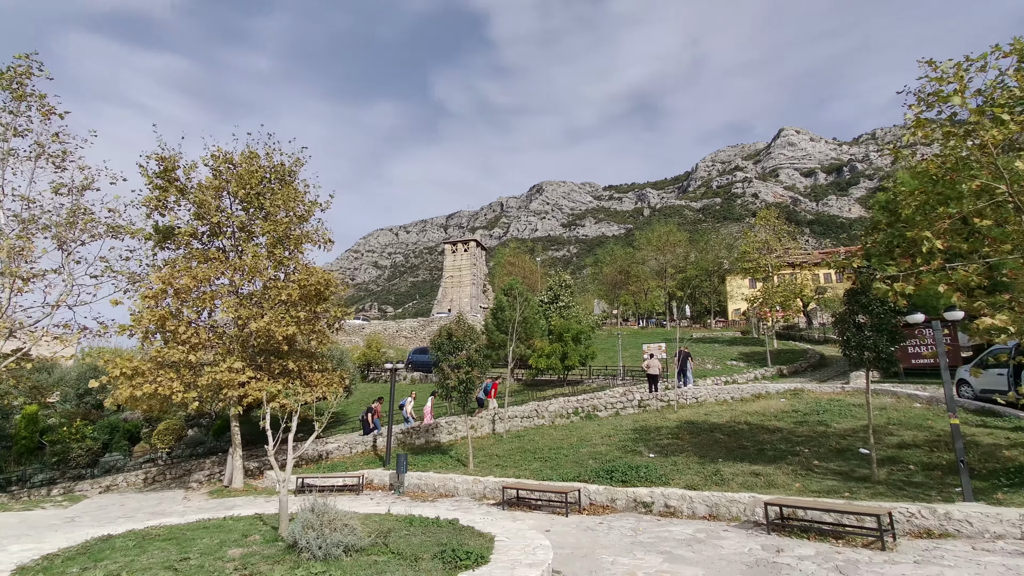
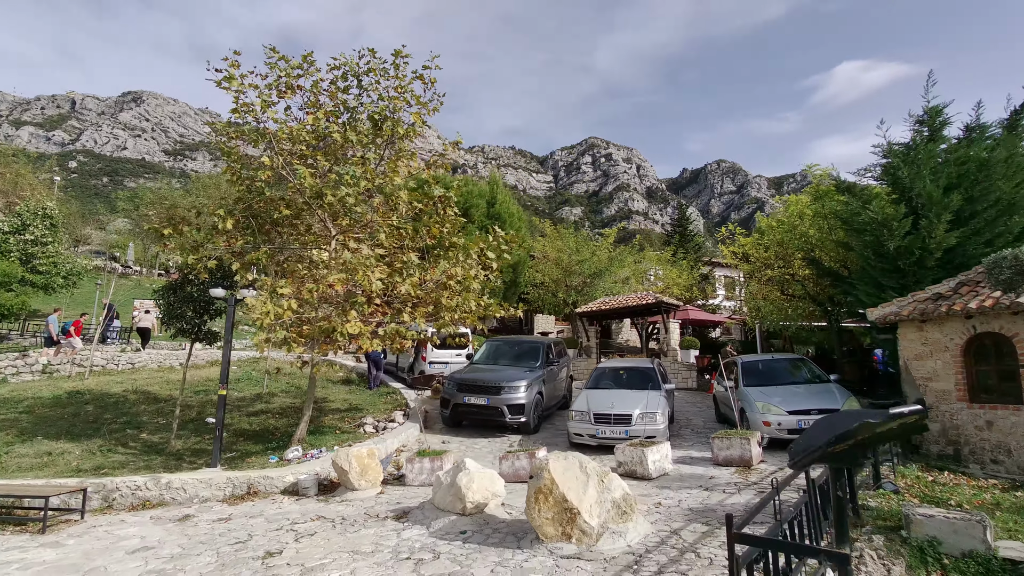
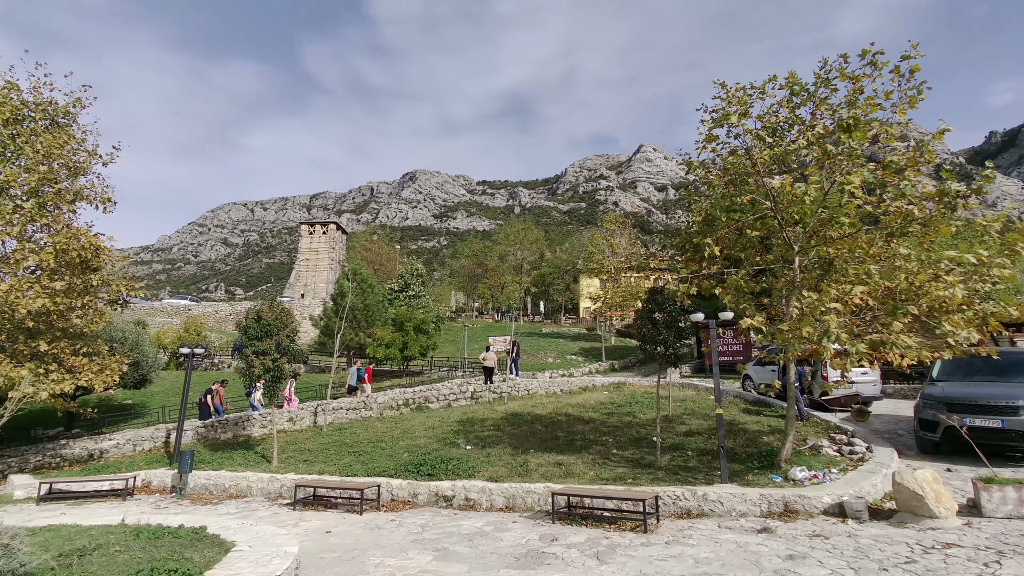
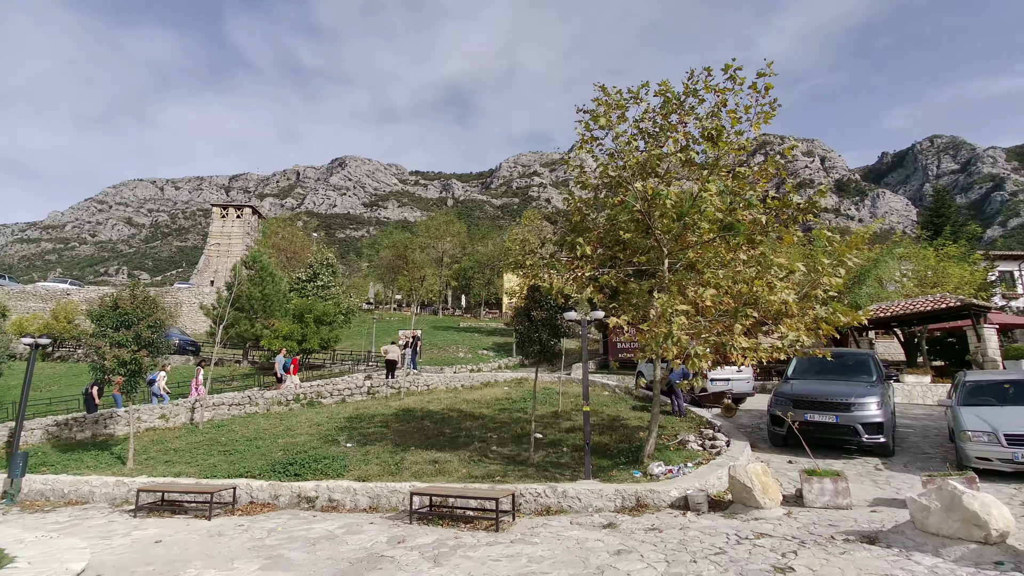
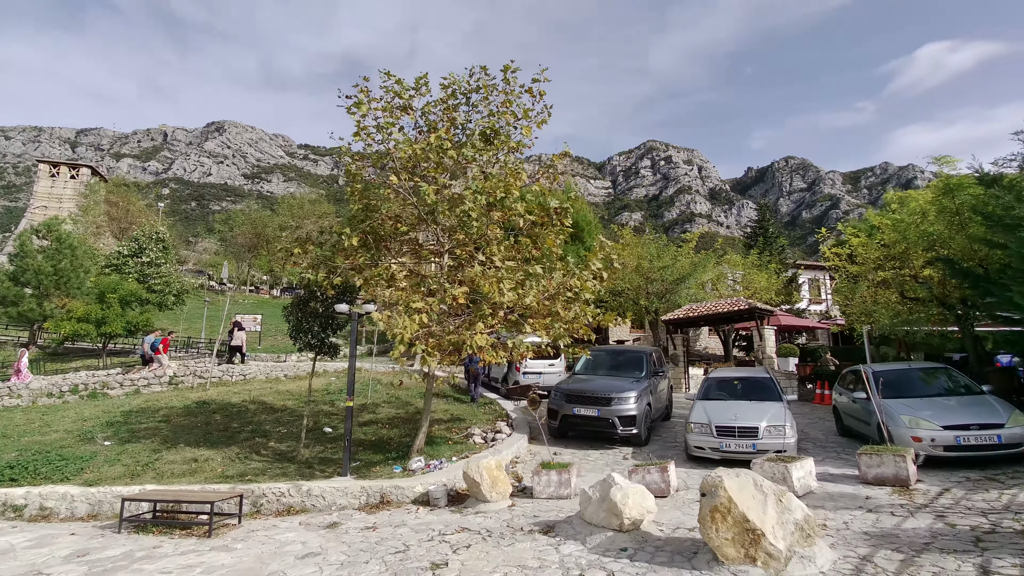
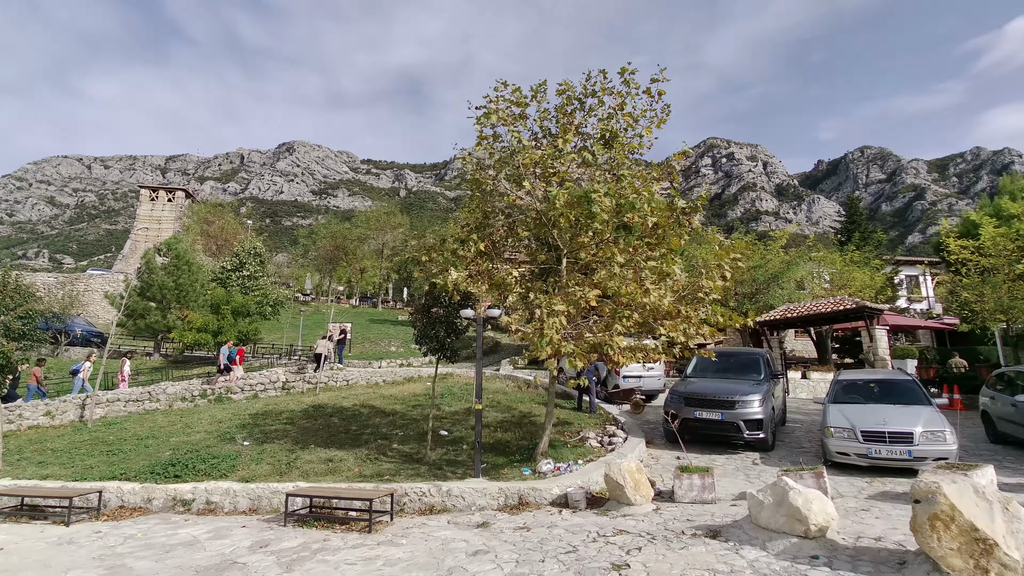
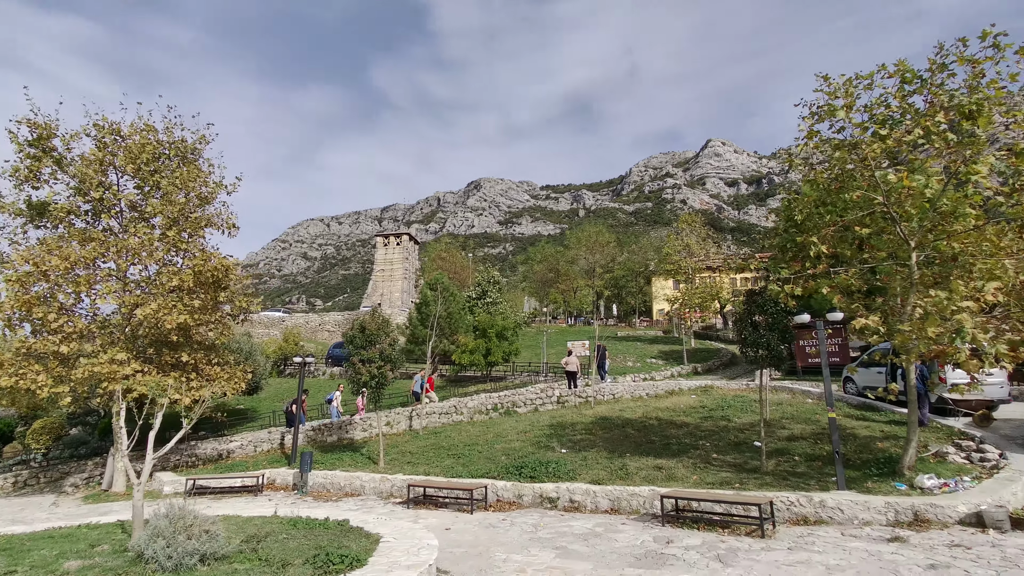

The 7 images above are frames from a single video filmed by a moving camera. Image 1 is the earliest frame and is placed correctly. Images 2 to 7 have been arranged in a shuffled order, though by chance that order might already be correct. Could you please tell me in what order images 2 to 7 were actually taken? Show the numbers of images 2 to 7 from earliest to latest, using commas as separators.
7, 3, 4, 6, 5, 2
